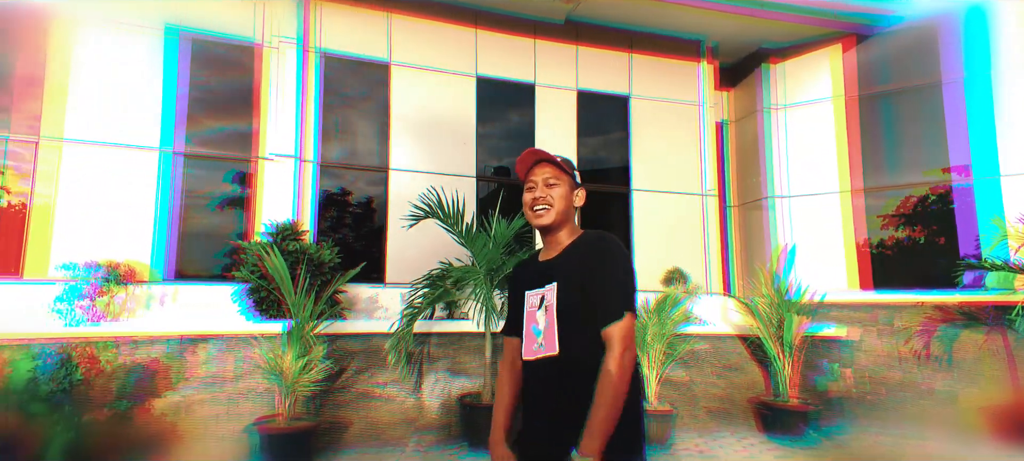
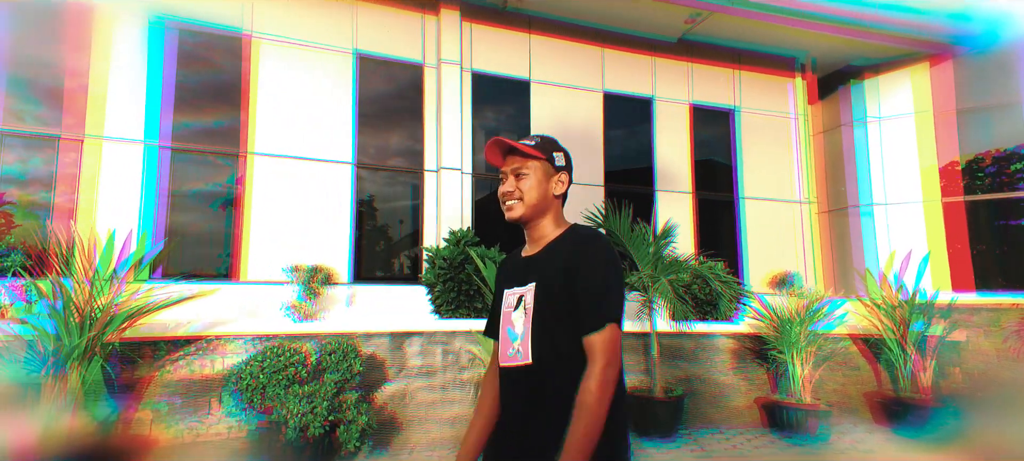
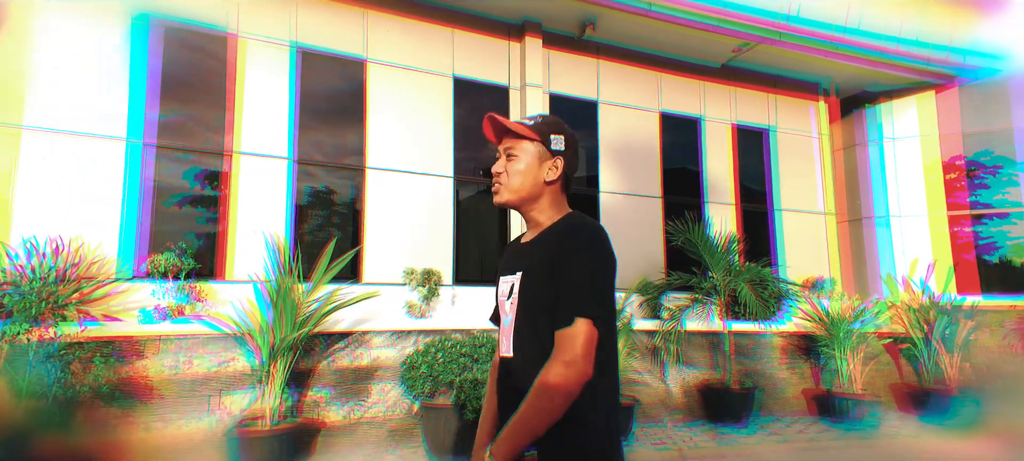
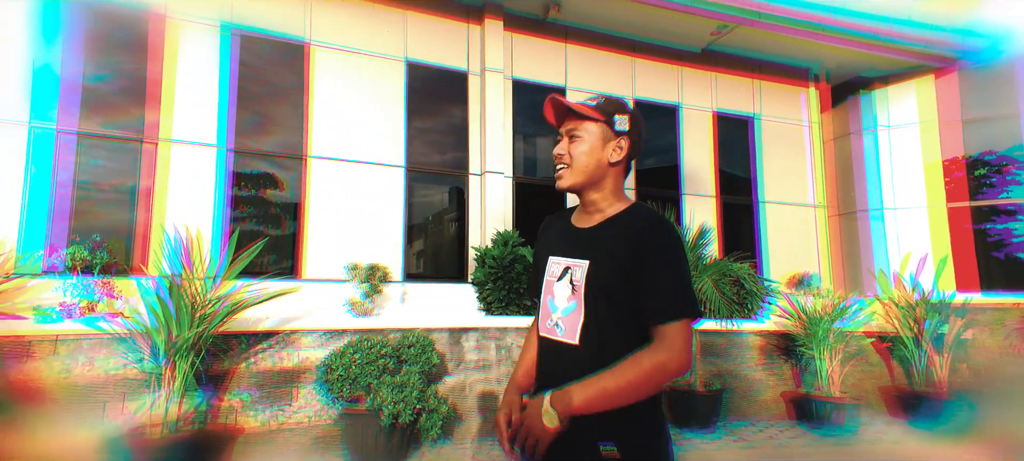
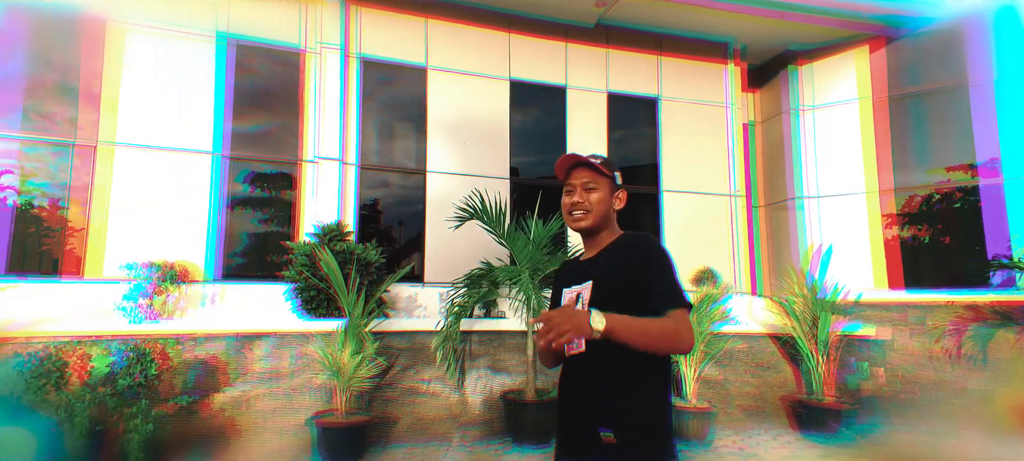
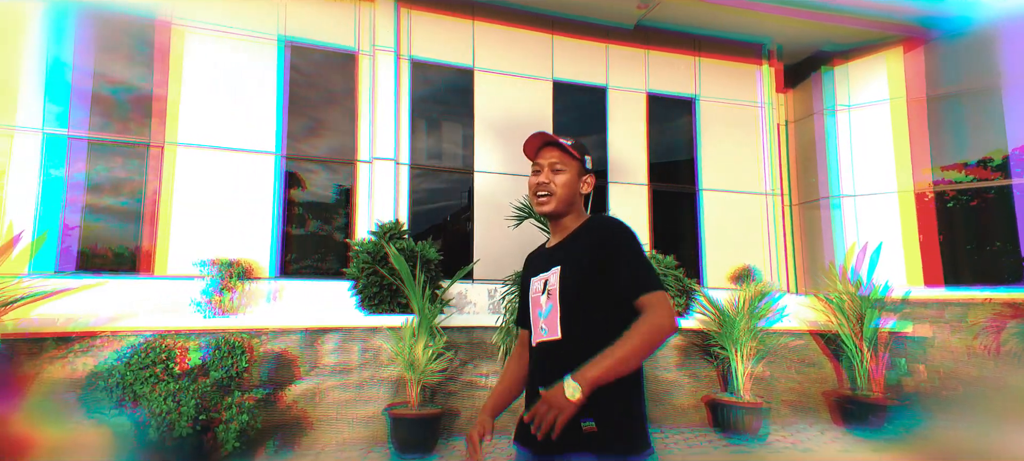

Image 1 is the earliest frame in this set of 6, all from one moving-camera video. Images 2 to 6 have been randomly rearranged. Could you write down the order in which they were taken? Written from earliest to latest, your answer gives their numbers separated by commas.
5, 6, 2, 4, 3
